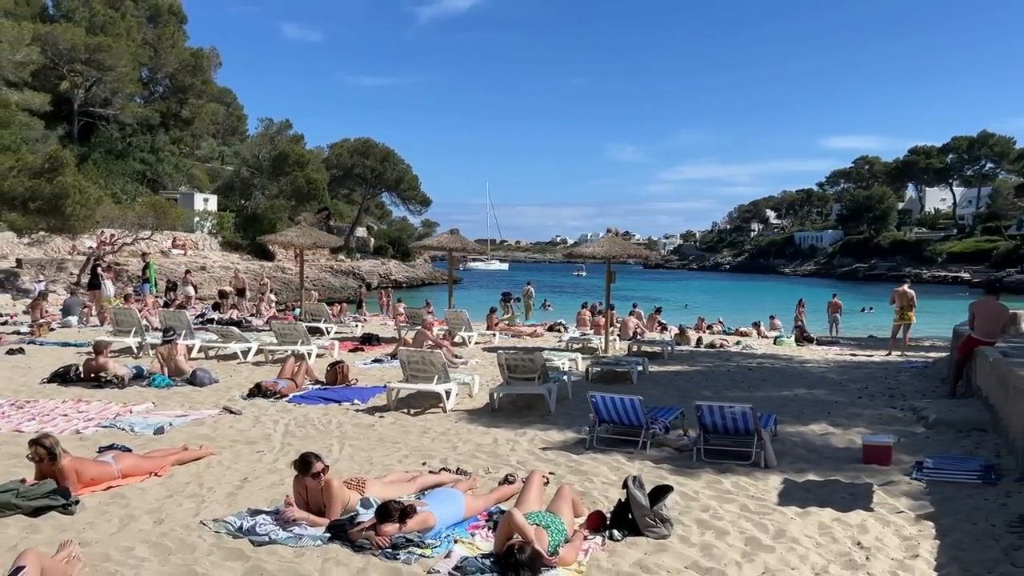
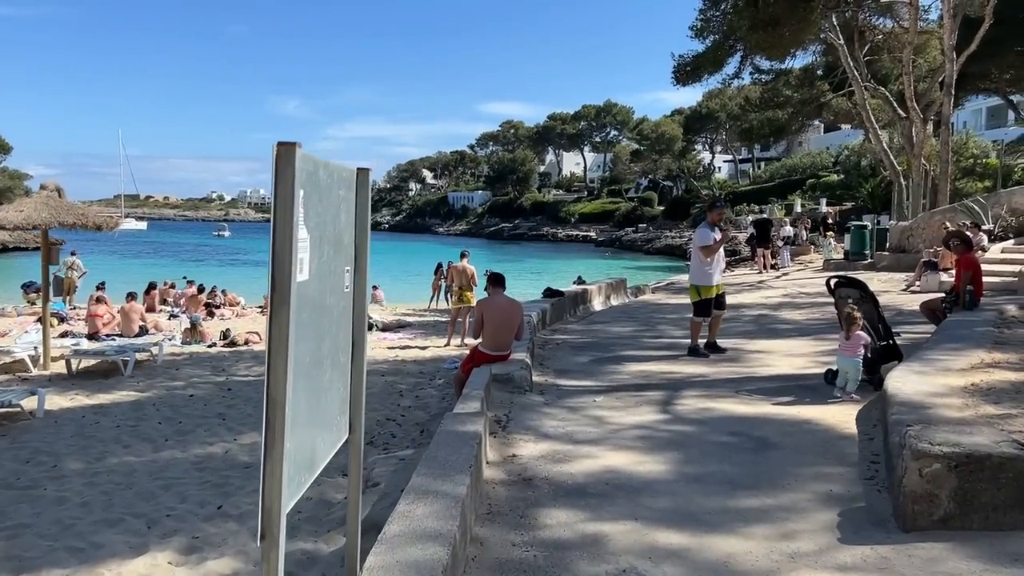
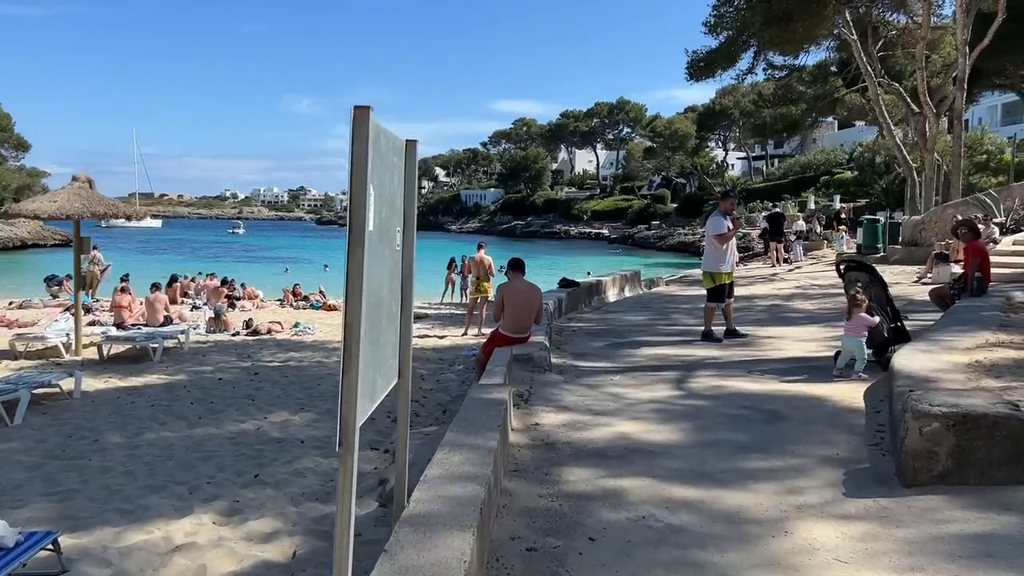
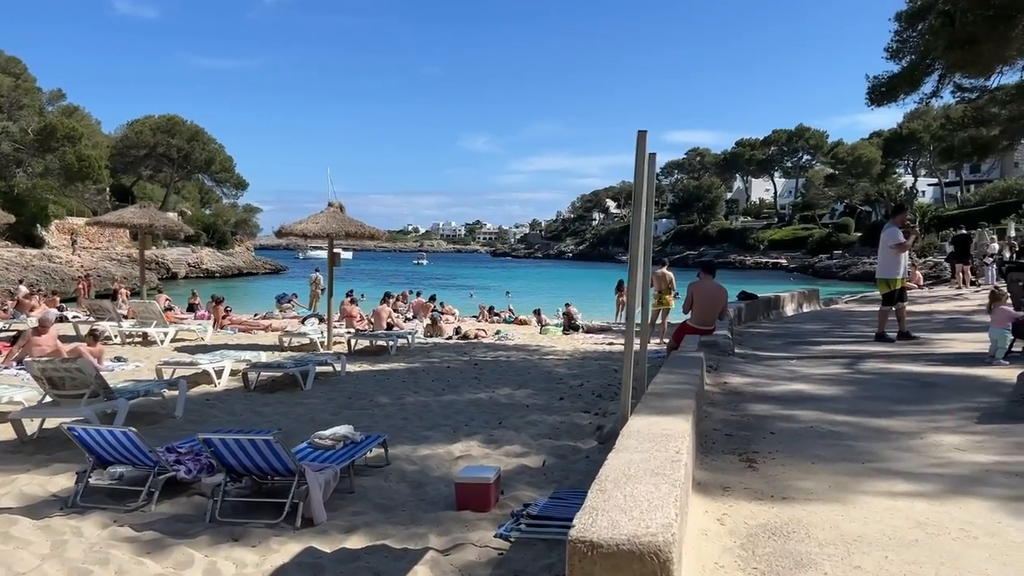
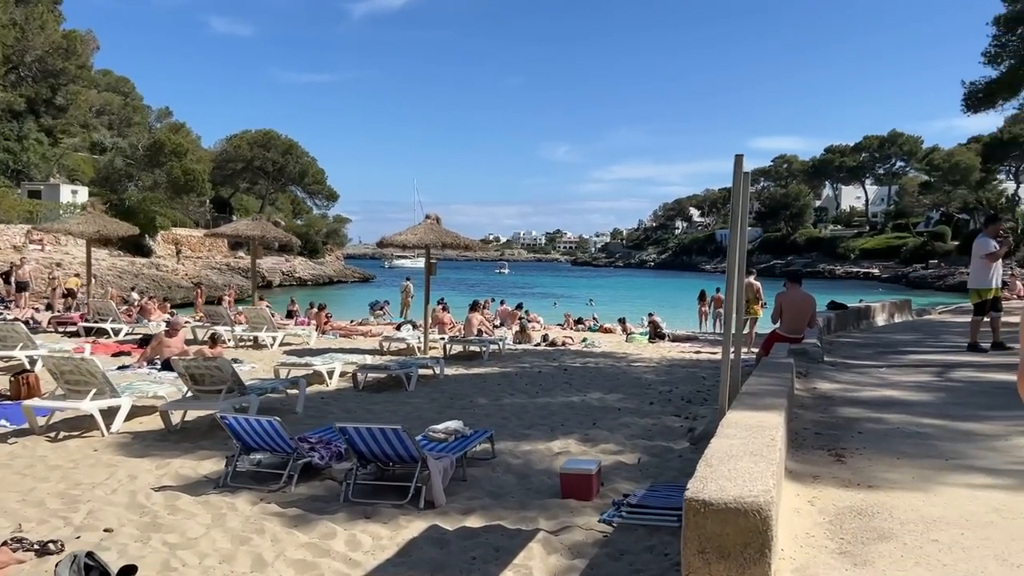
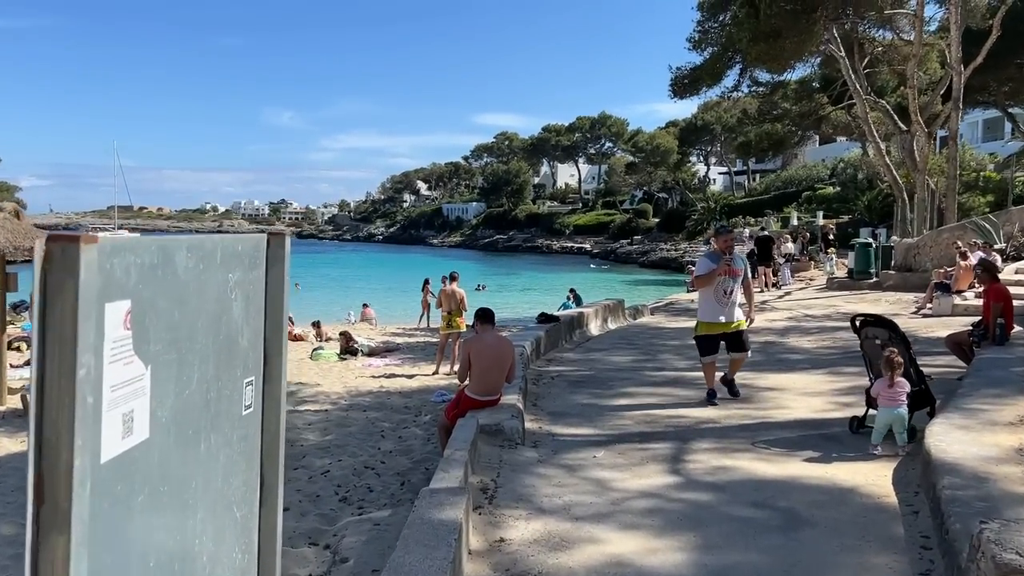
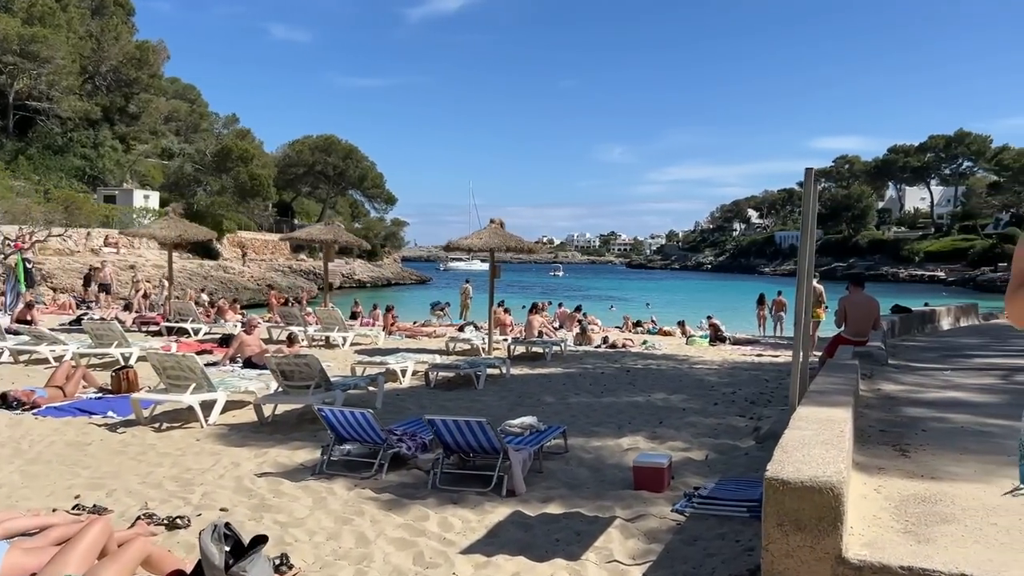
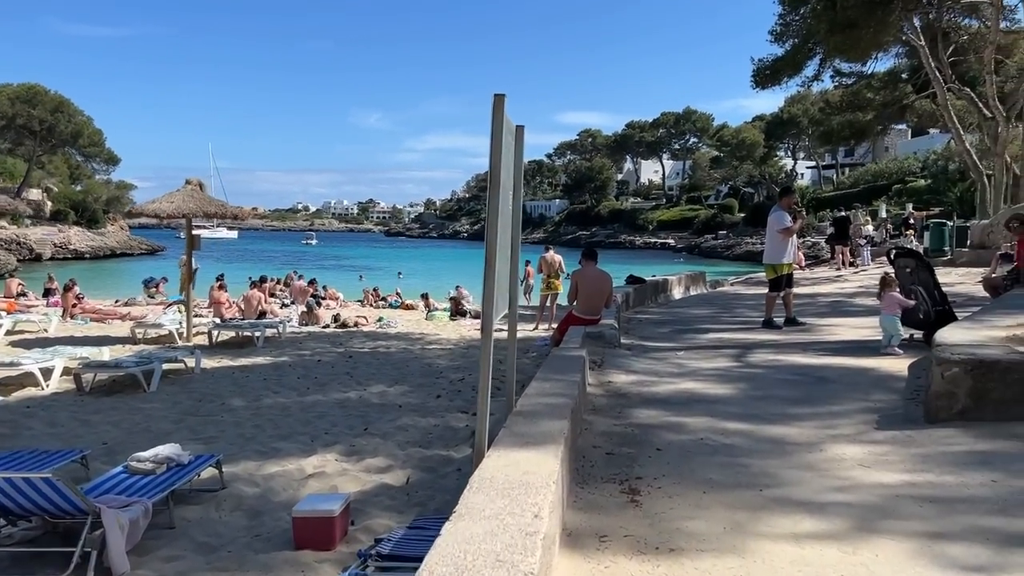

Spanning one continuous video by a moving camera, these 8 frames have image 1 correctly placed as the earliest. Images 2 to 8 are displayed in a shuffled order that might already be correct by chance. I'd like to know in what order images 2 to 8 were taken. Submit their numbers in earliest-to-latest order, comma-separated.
7, 5, 4, 8, 3, 2, 6
